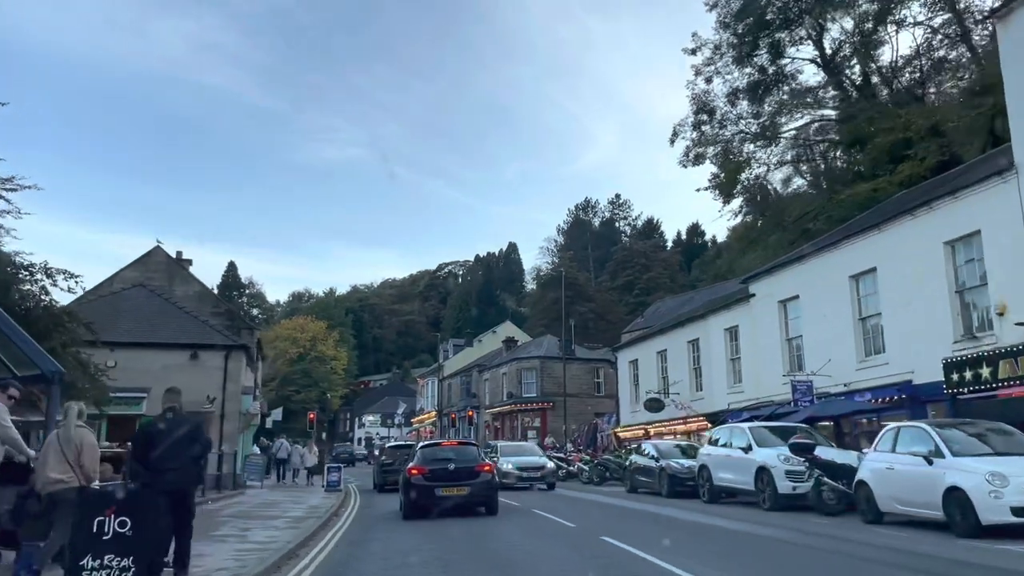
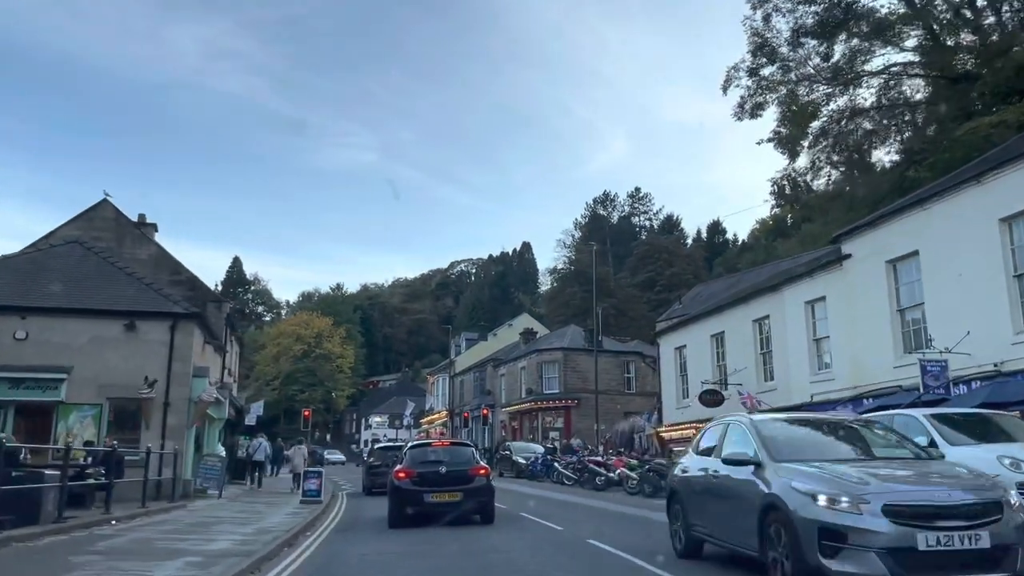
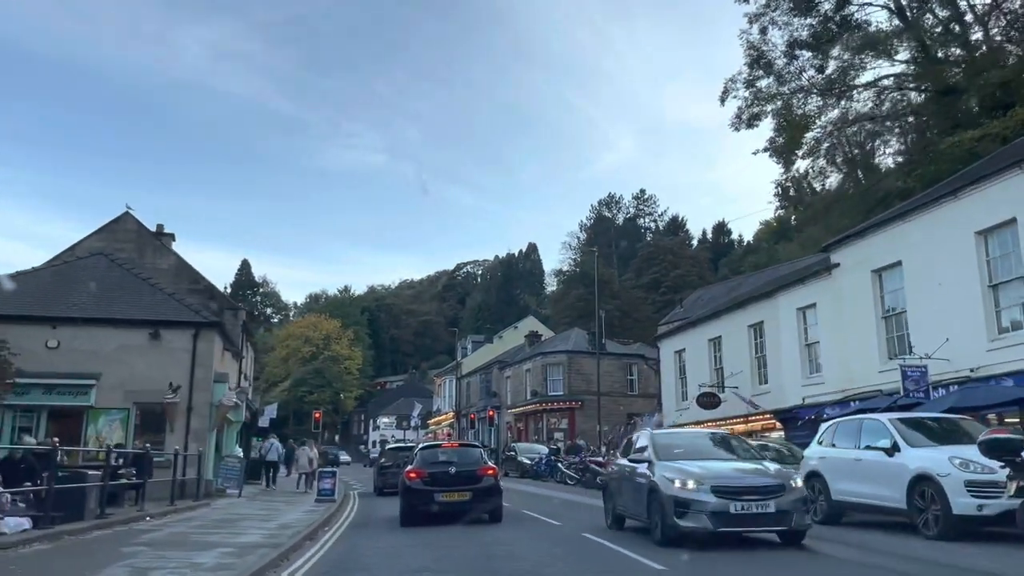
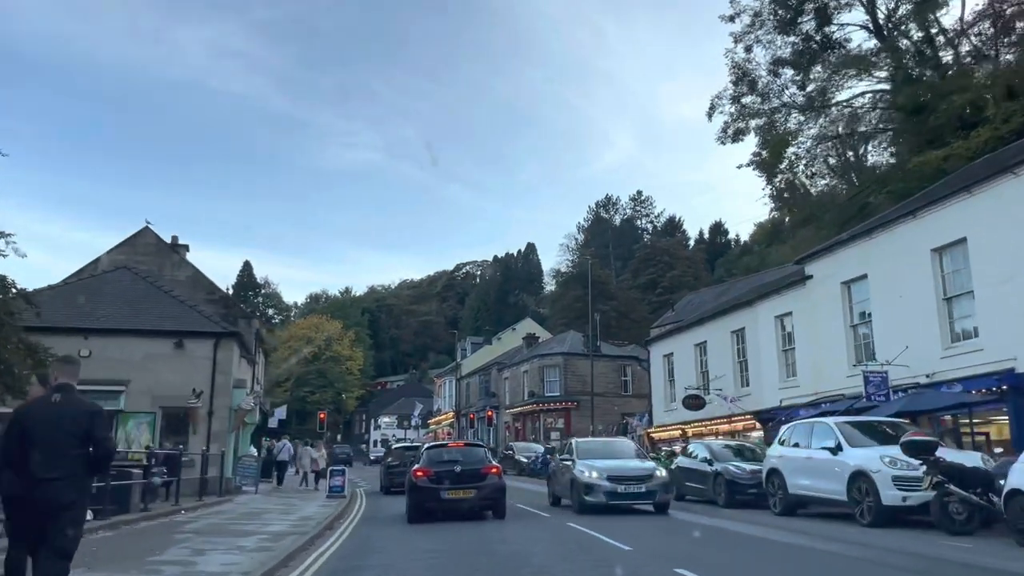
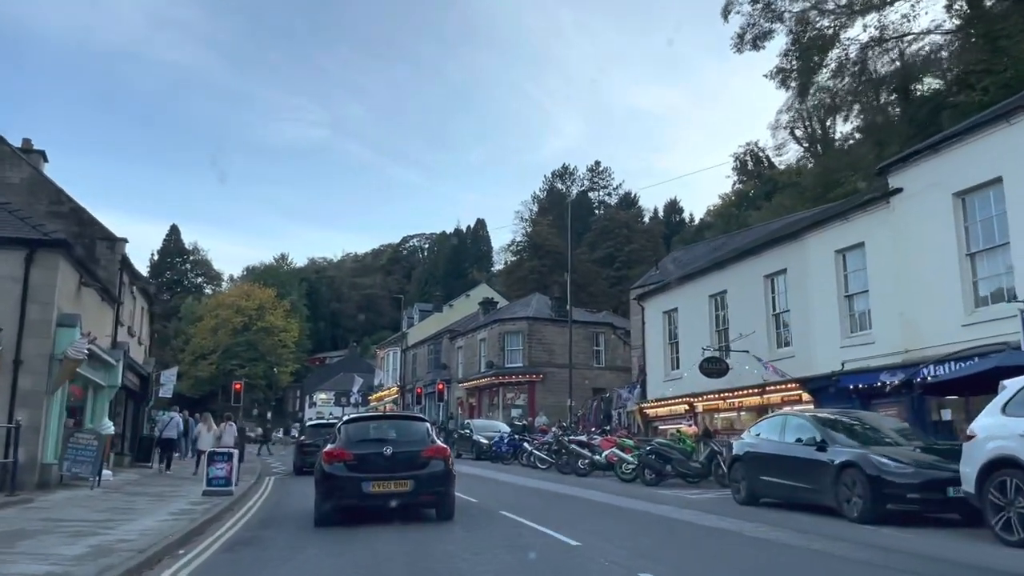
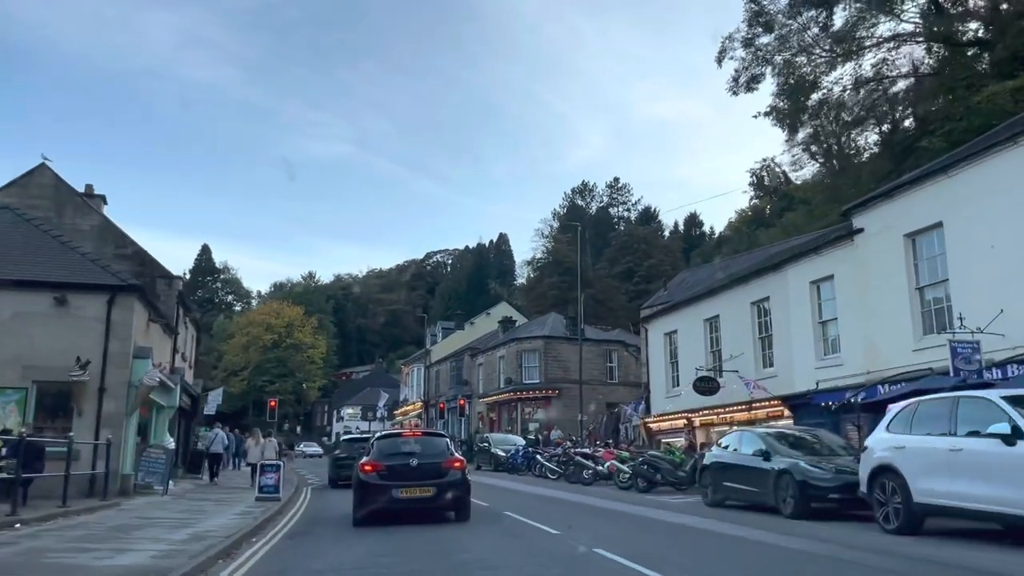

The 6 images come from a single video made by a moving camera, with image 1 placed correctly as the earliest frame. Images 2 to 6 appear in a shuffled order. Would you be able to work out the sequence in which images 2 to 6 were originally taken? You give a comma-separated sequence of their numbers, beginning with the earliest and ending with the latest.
4, 3, 2, 6, 5
